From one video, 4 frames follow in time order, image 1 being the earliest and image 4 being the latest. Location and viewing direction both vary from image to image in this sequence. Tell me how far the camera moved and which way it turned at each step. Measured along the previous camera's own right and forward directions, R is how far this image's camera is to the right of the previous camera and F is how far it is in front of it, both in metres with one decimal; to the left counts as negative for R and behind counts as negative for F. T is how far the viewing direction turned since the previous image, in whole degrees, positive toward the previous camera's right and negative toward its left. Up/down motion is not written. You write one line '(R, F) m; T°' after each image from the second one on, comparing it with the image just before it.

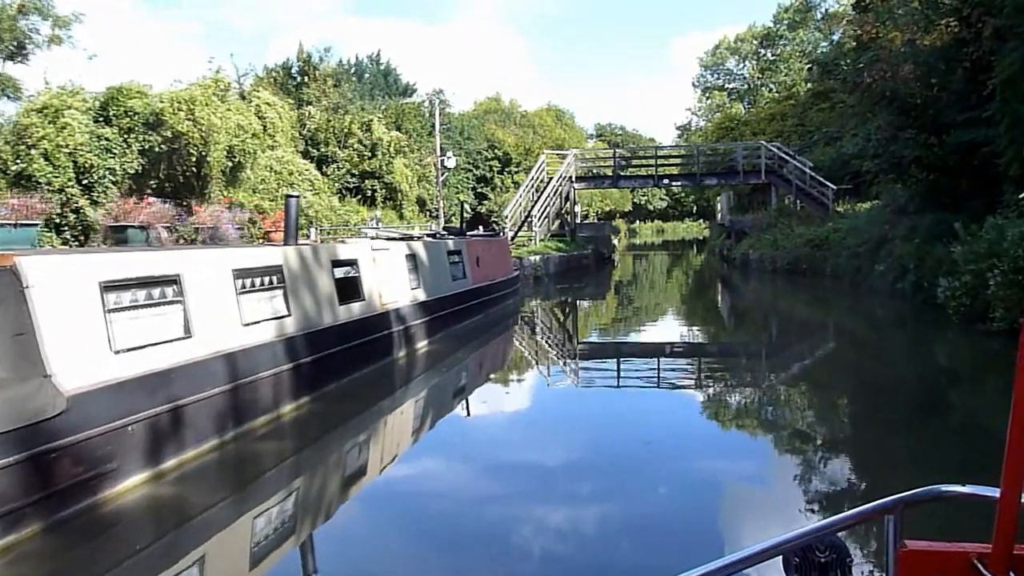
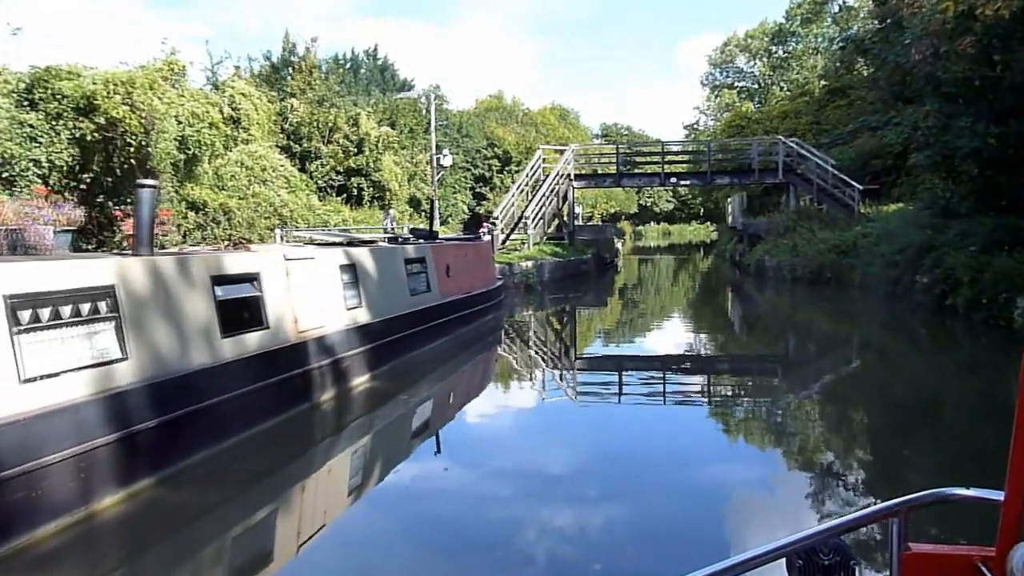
(+0.3, +1.8) m; 0°
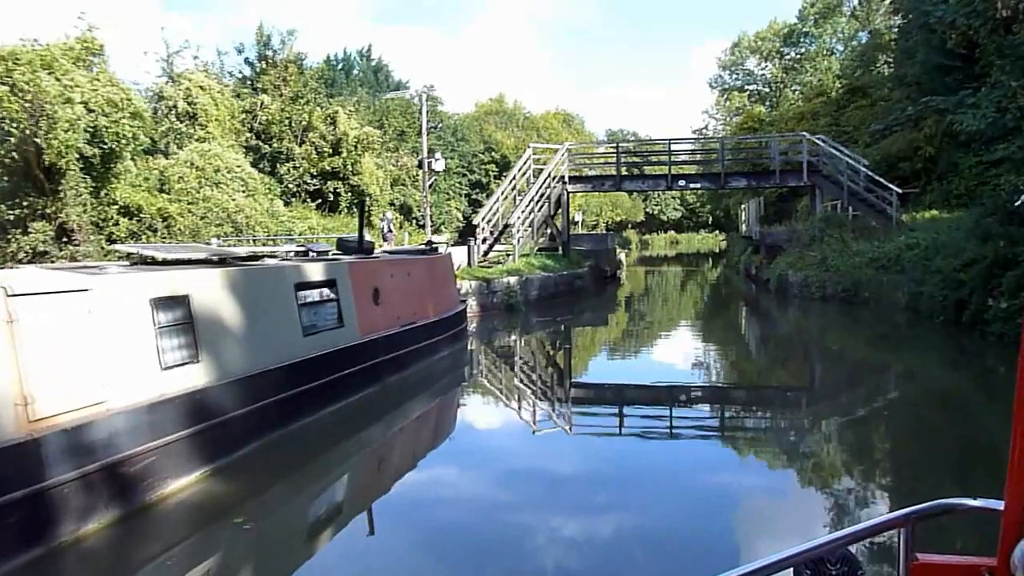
(+0.5, +2.4) m; -1°
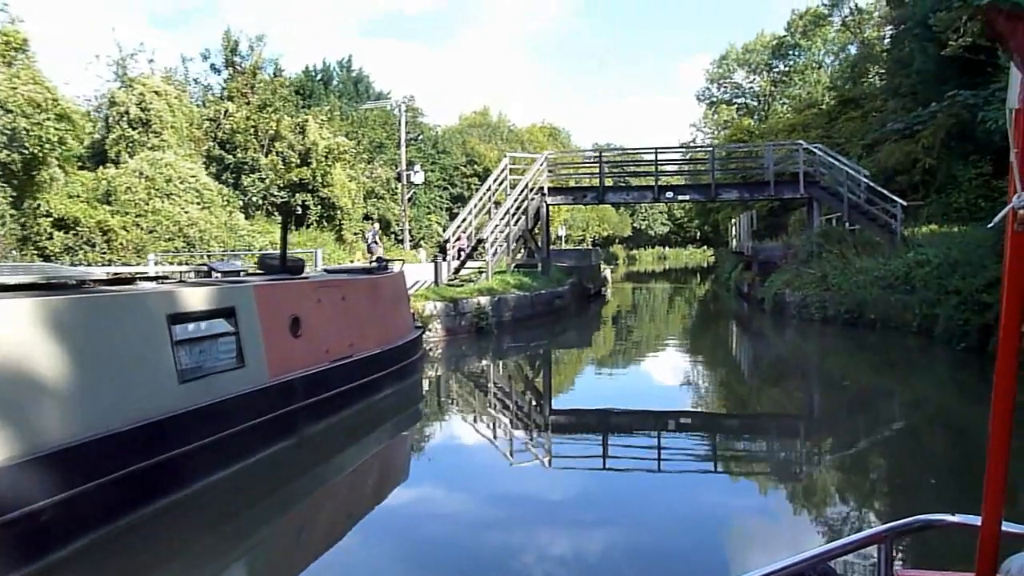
(+0.2, +1.2) m; +1°
